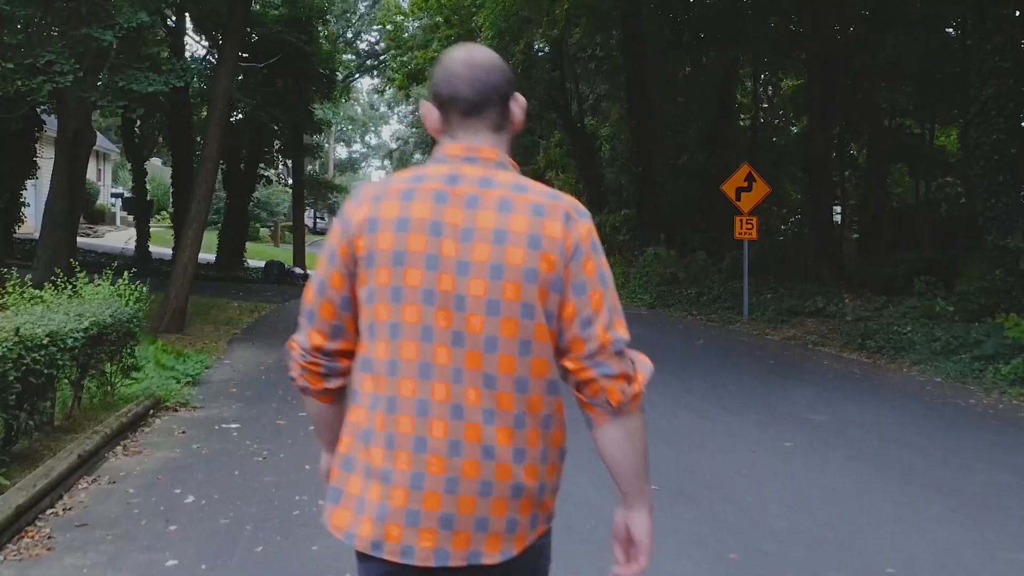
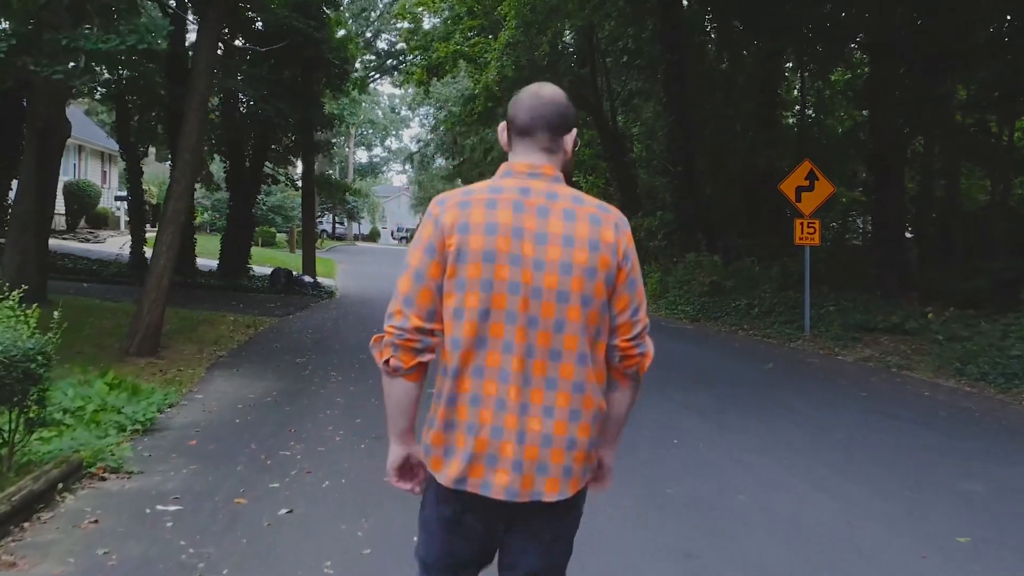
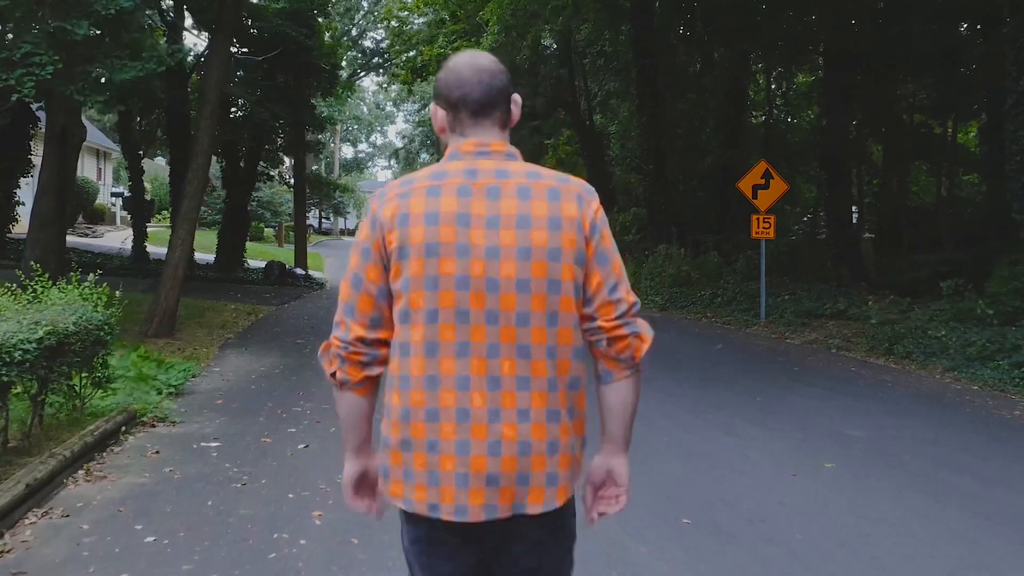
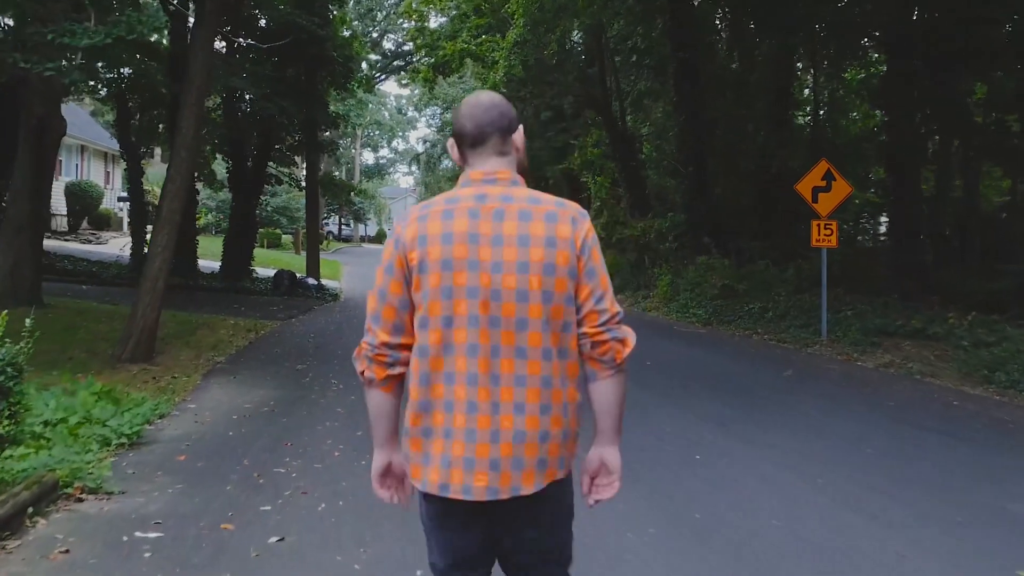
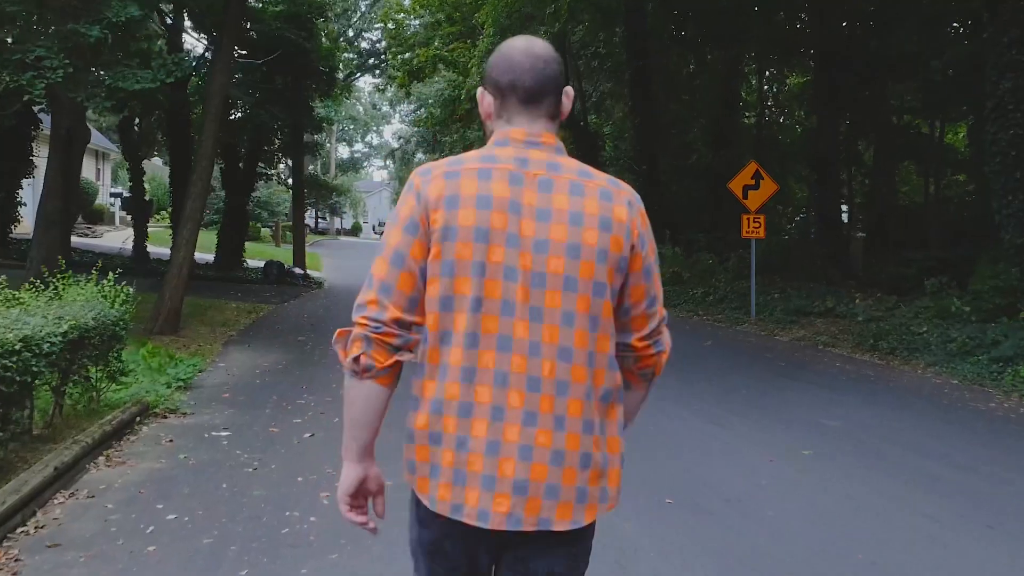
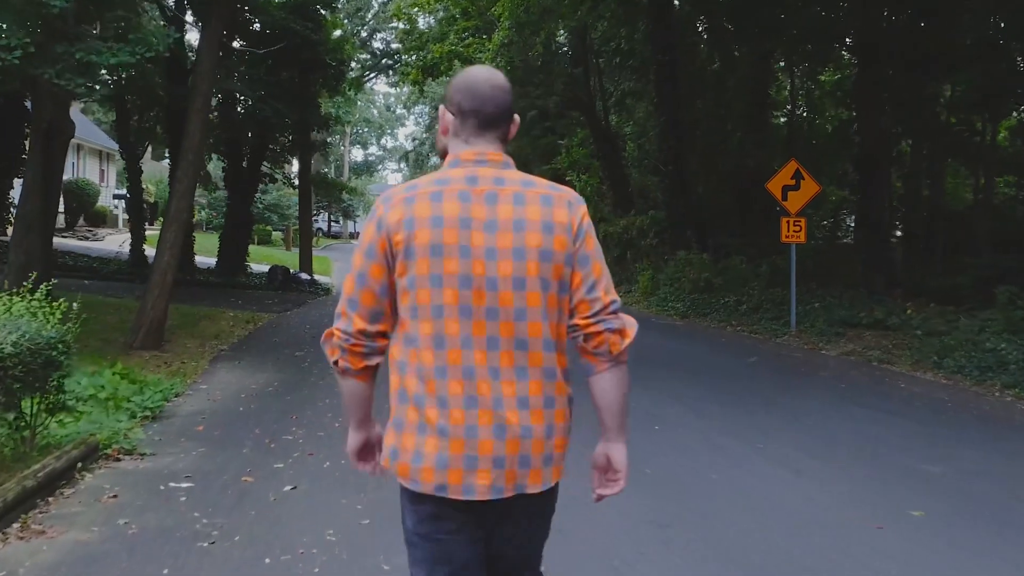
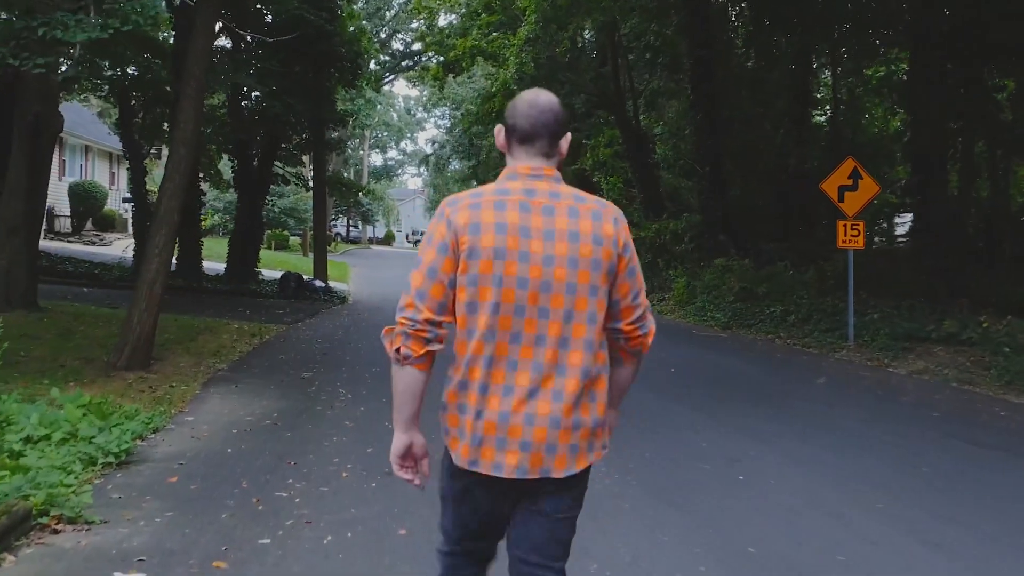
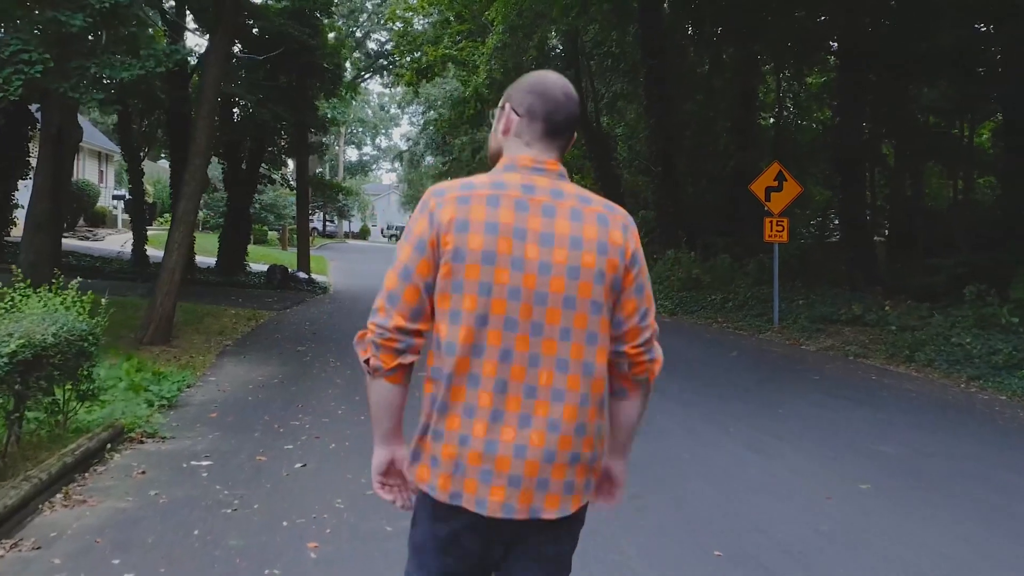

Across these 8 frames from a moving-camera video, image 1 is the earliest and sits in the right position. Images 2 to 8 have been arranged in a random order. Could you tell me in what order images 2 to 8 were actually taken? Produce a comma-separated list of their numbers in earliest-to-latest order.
5, 3, 8, 6, 2, 4, 7
